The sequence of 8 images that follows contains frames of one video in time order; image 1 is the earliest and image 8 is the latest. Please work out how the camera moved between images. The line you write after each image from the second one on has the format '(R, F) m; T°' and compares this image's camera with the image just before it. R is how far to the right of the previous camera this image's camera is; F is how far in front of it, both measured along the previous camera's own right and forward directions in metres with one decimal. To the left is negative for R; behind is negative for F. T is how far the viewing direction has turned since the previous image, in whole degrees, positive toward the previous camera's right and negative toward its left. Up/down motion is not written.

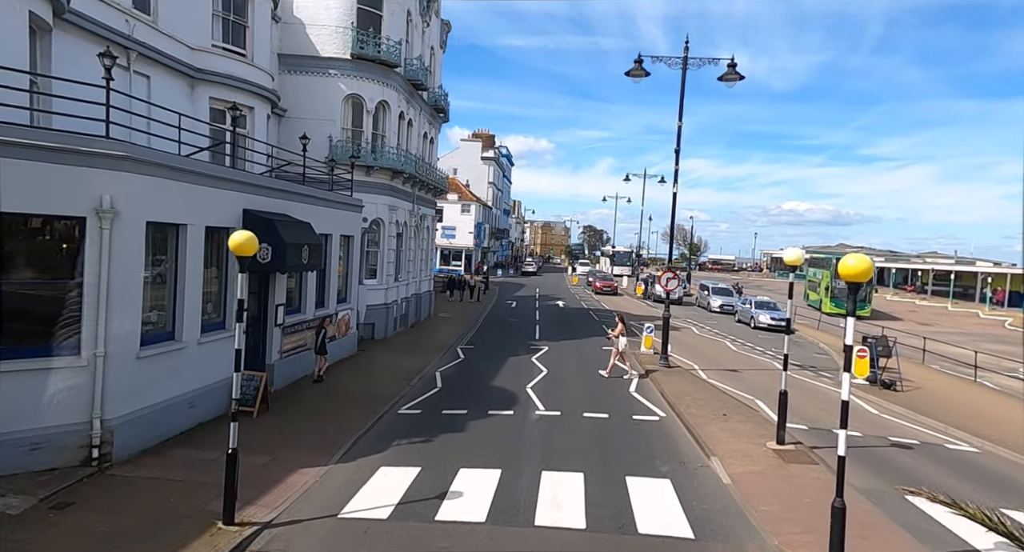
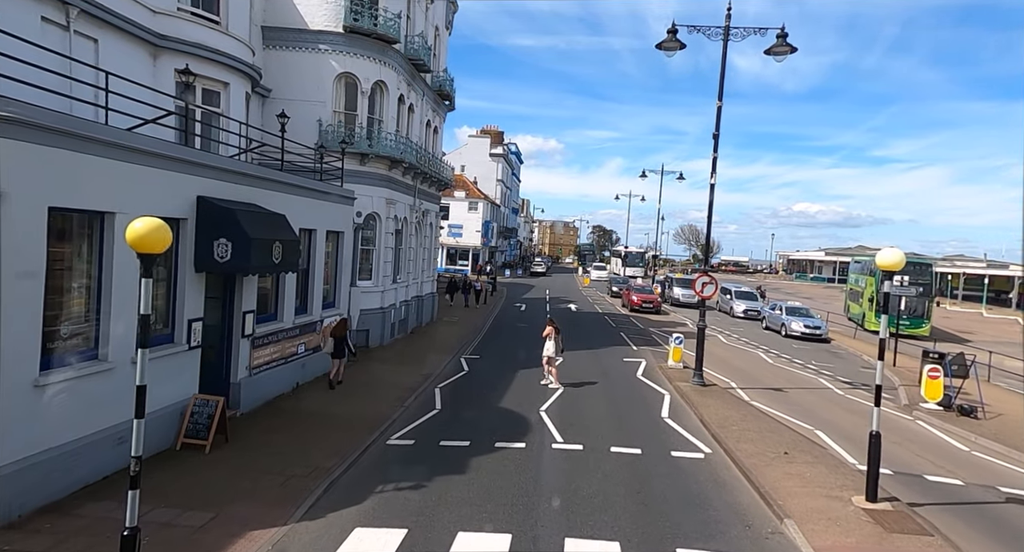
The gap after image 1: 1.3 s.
(-0.1, +2.1) m; -1°
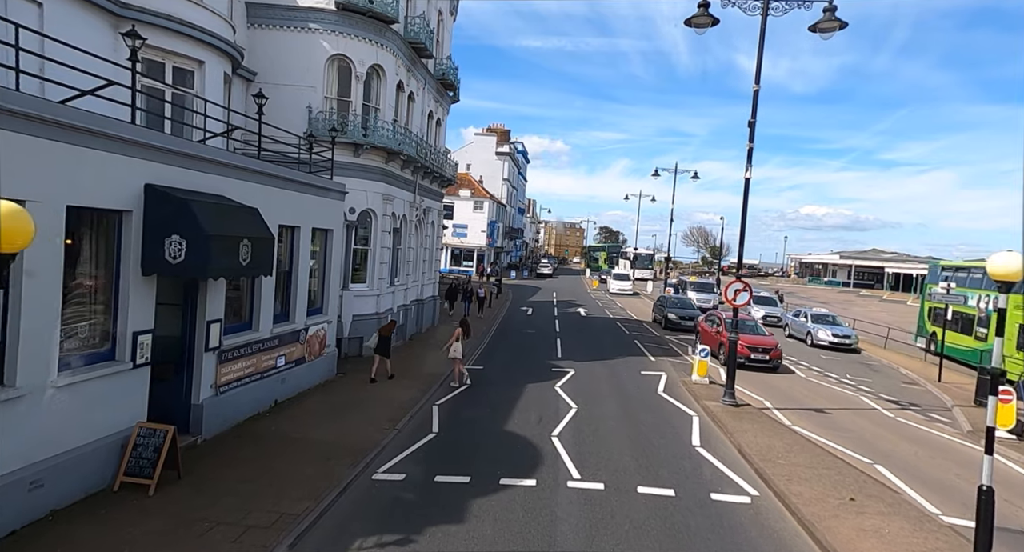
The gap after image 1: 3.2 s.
(-0.1, +1.6) m; 0°
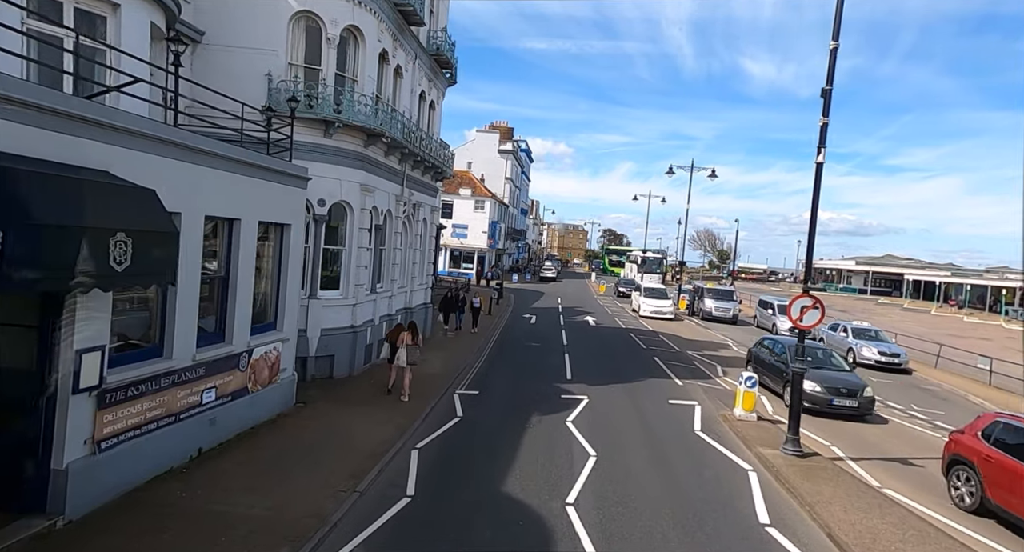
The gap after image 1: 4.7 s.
(0.0, +2.8) m; 0°
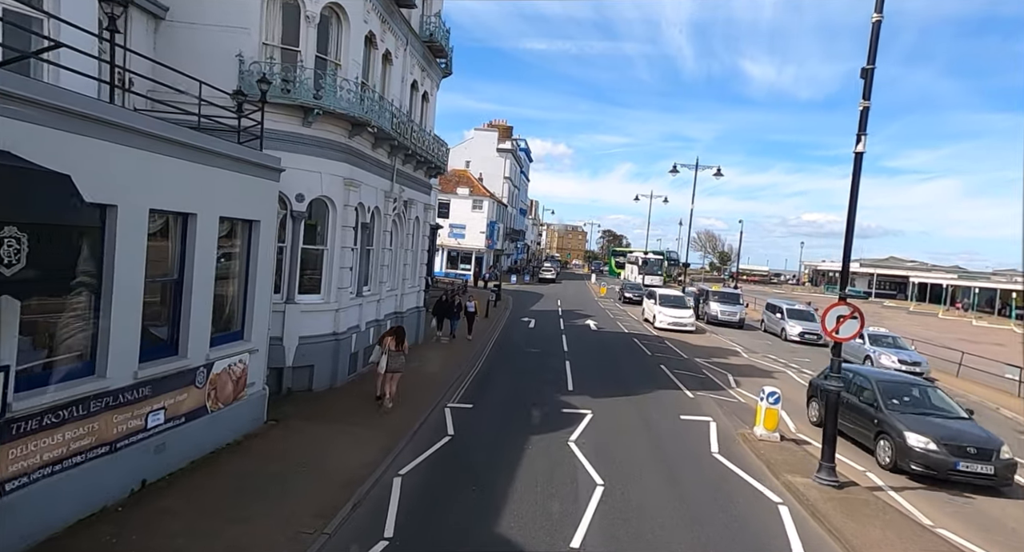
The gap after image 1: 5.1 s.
(0.0, +1.2) m; 0°
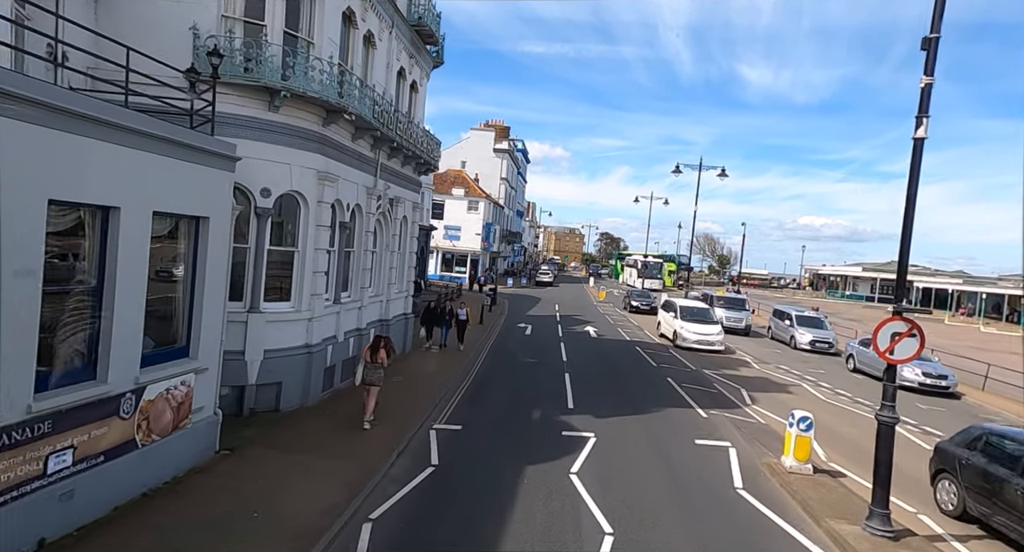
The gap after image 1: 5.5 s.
(+0.1, +1.4) m; 0°
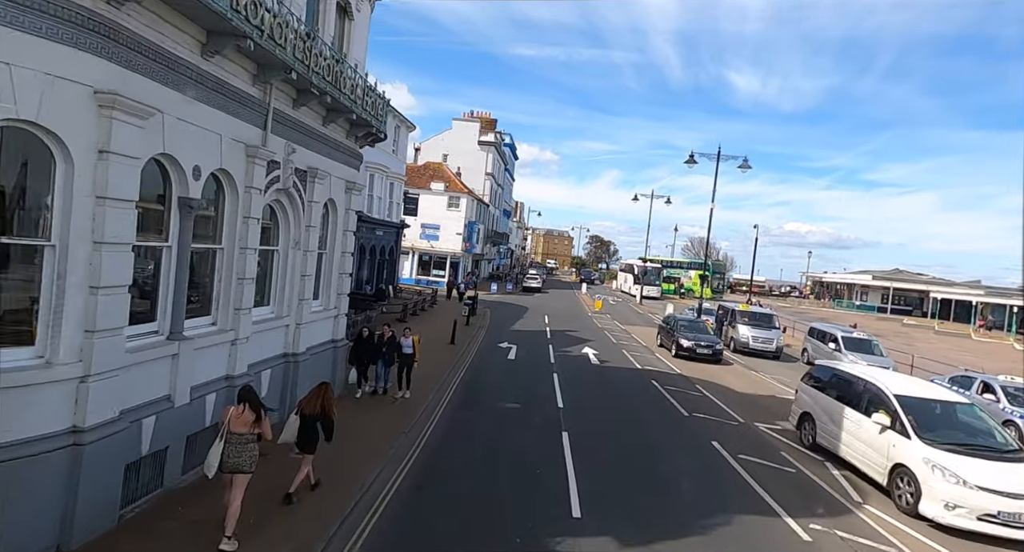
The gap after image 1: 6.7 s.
(+0.2, +5.5) m; +1°
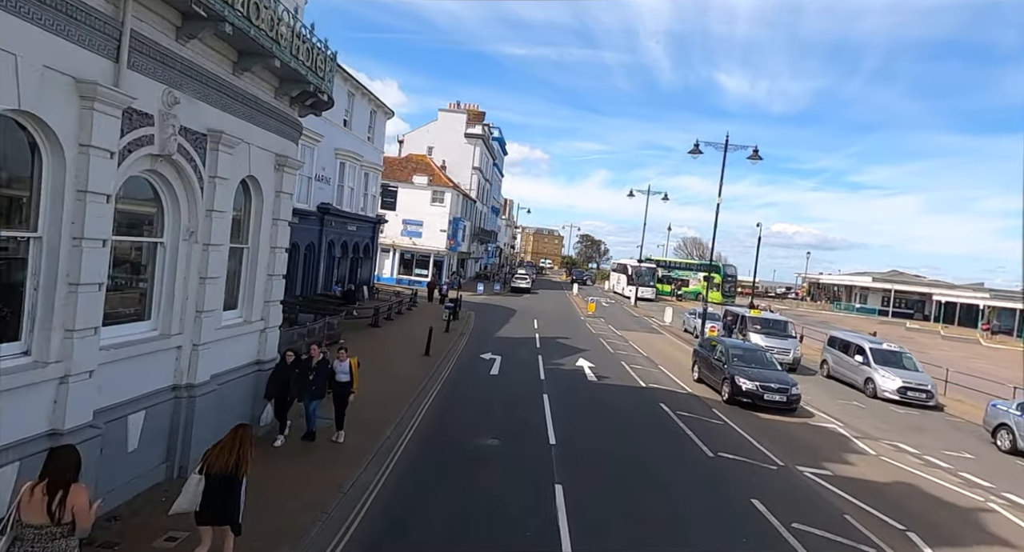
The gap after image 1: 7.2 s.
(+0.2, +2.9) m; +1°
